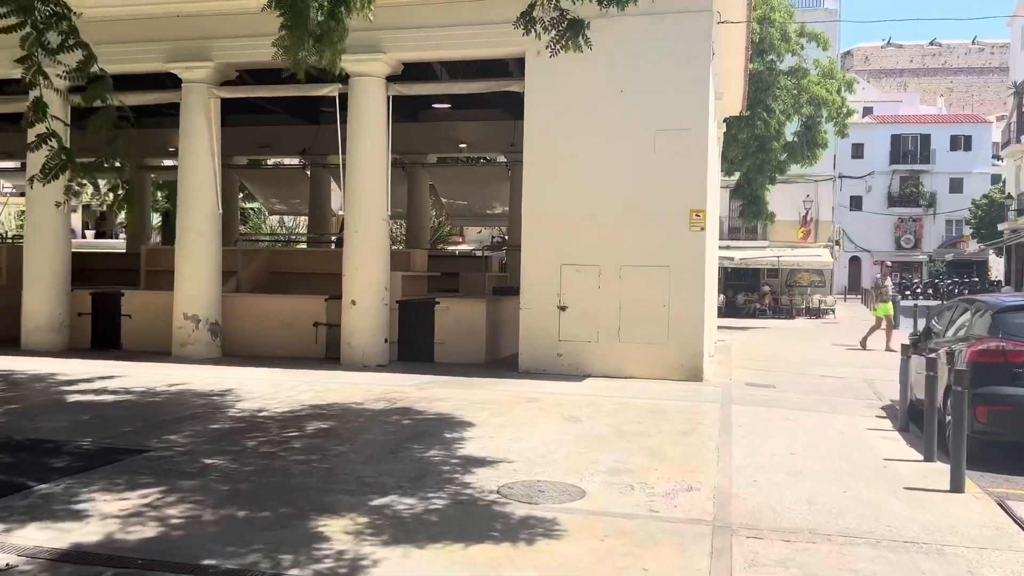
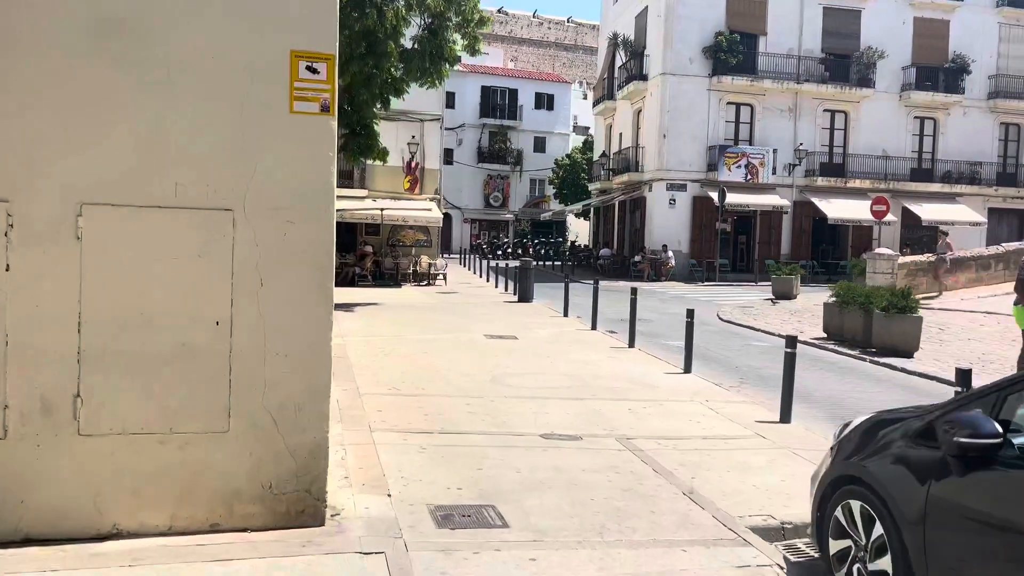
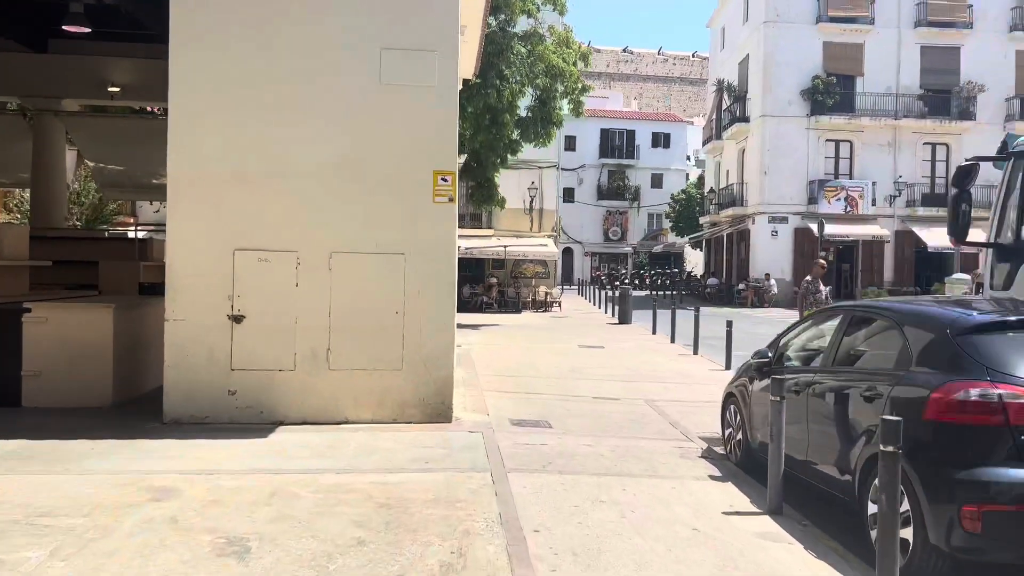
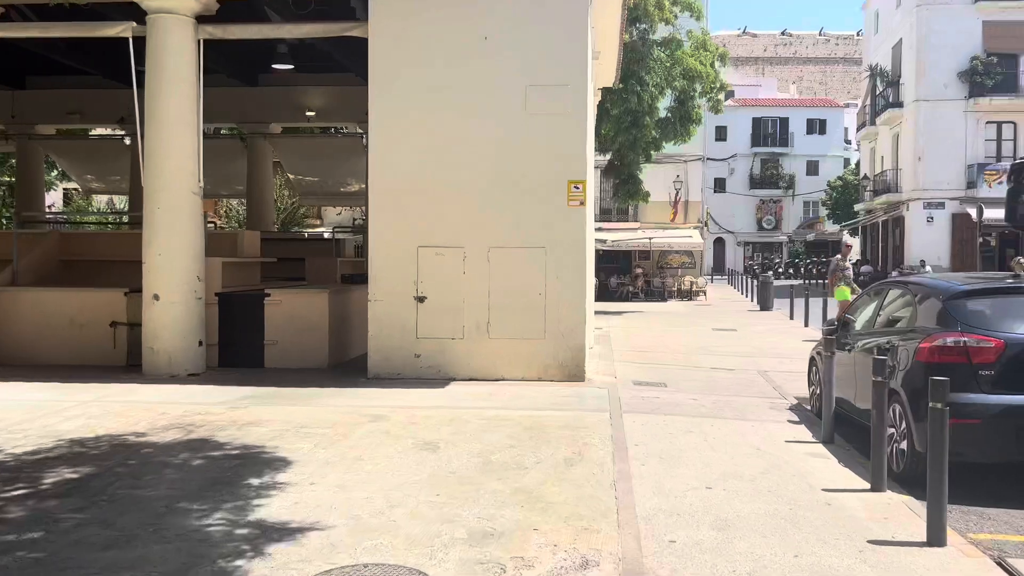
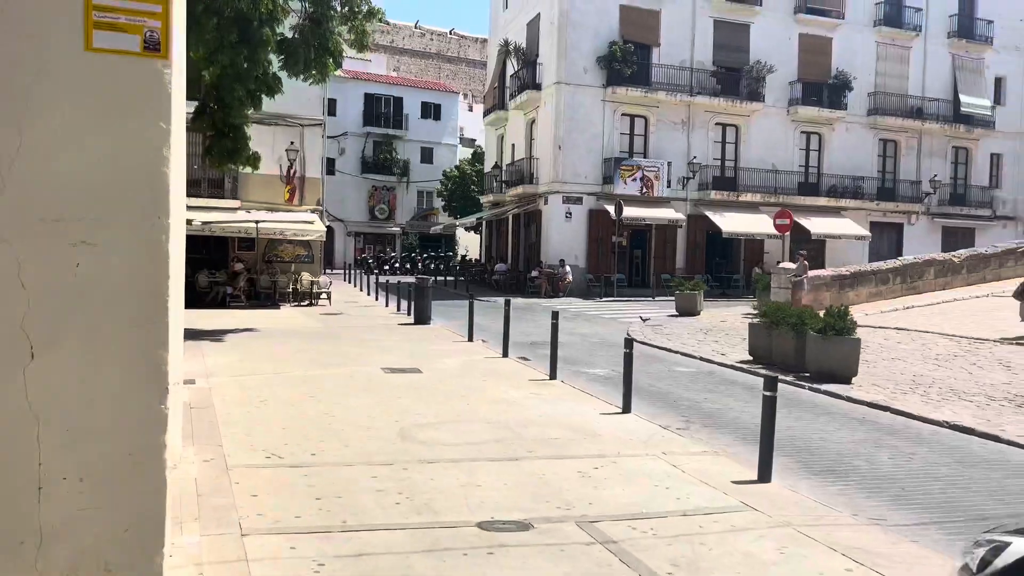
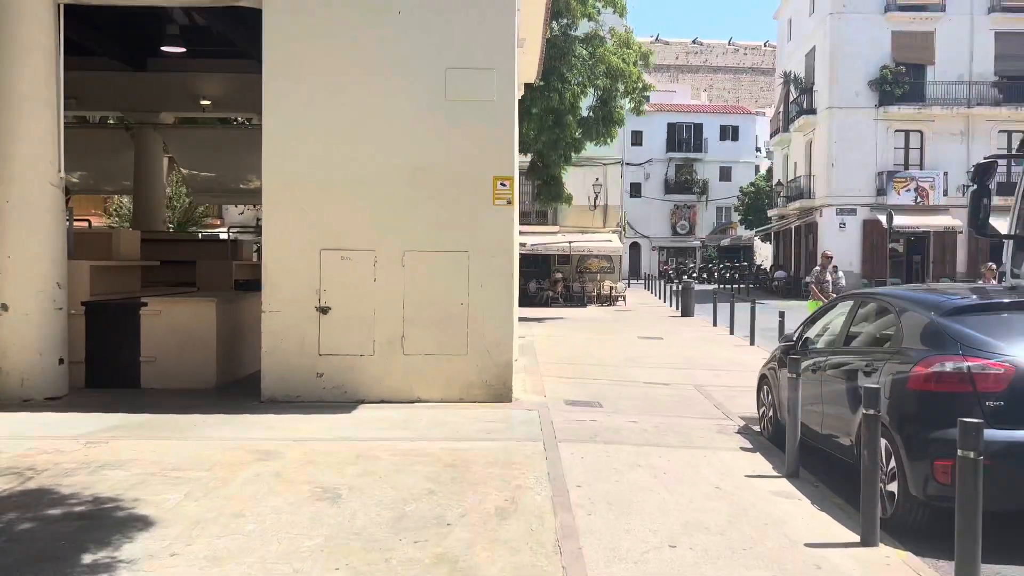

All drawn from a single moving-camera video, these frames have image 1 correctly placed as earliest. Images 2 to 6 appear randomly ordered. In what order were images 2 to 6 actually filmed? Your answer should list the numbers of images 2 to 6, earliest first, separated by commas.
4, 6, 3, 2, 5
